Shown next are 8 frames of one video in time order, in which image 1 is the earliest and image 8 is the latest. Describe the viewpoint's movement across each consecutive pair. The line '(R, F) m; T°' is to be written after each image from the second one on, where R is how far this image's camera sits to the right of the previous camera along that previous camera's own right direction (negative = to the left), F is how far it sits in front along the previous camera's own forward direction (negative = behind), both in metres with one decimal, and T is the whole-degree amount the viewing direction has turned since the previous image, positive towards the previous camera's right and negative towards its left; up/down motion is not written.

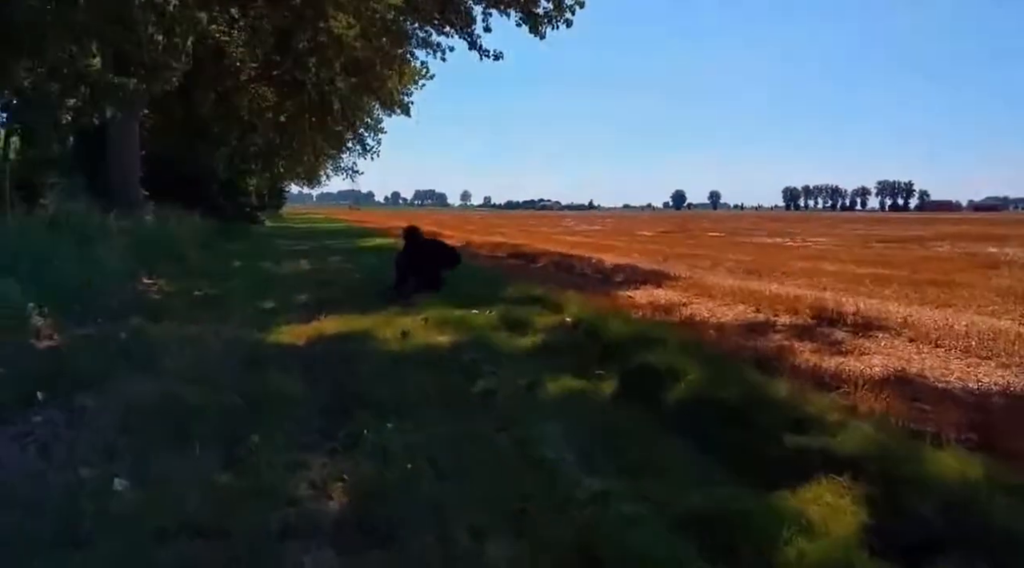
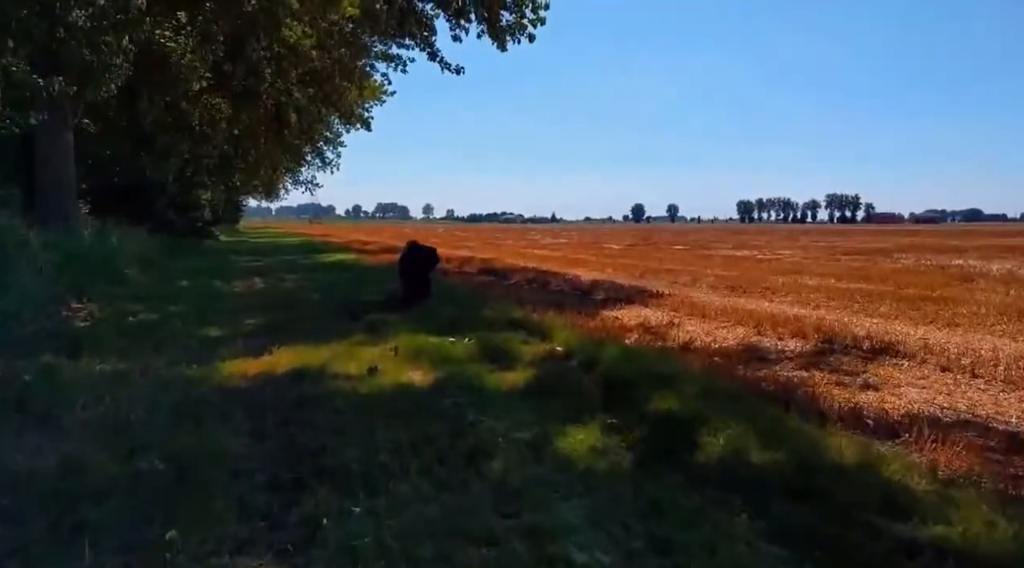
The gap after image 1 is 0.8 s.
(-0.2, +1.2) m; +3°
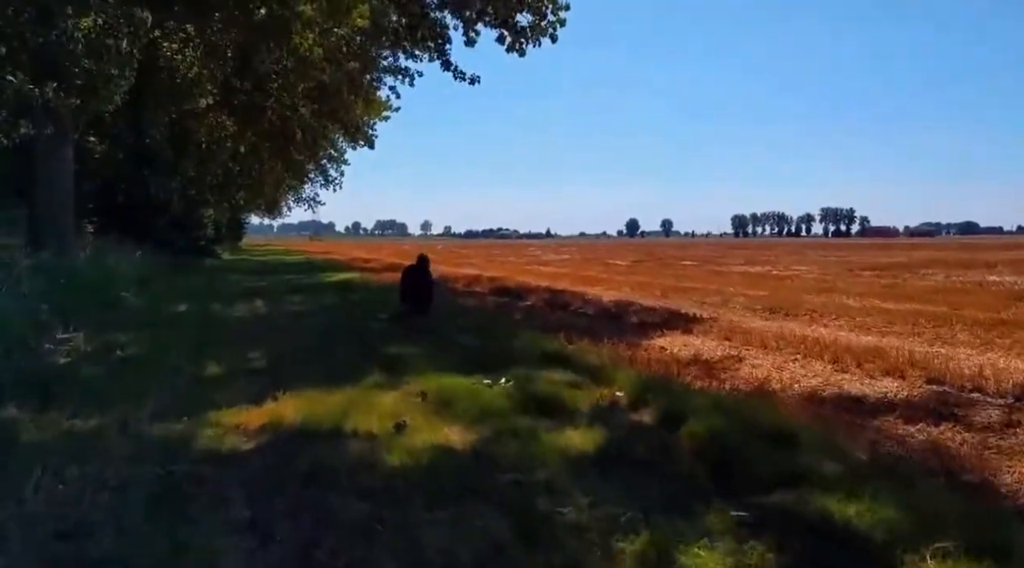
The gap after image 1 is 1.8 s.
(-0.5, +1.5) m; 0°
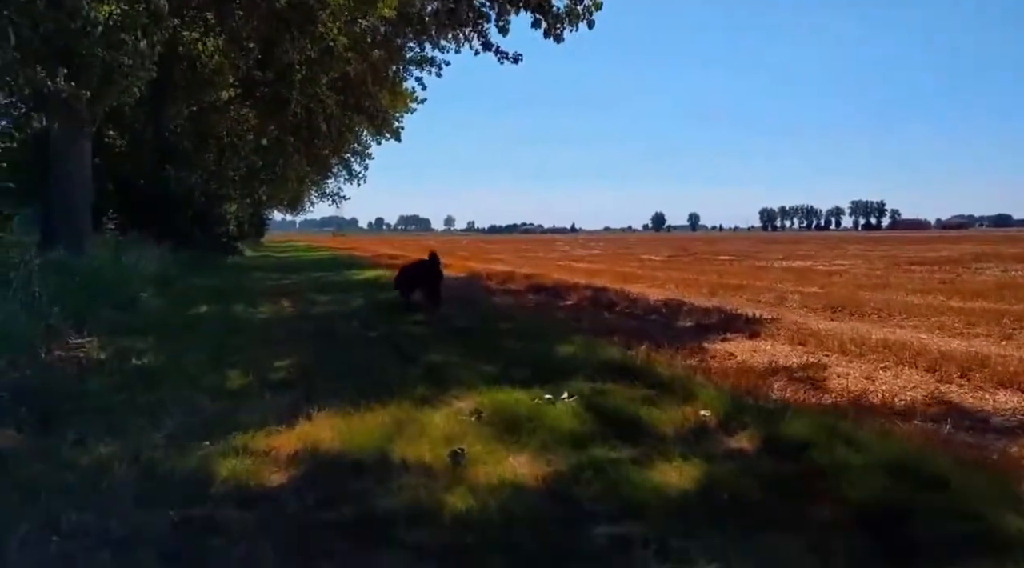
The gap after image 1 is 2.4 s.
(-0.3, +1.0) m; -2°
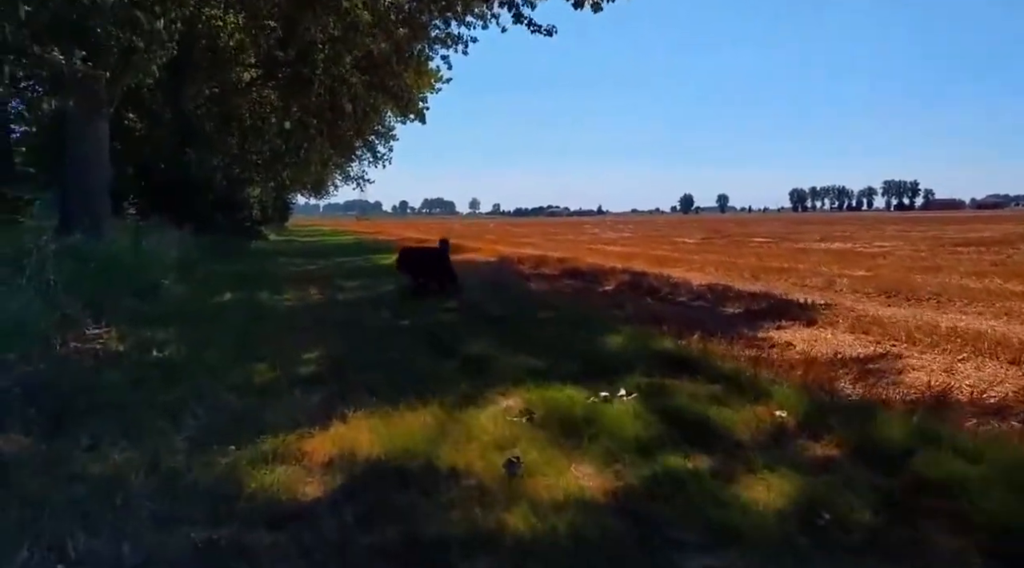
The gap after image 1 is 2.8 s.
(-0.2, +0.6) m; -2°
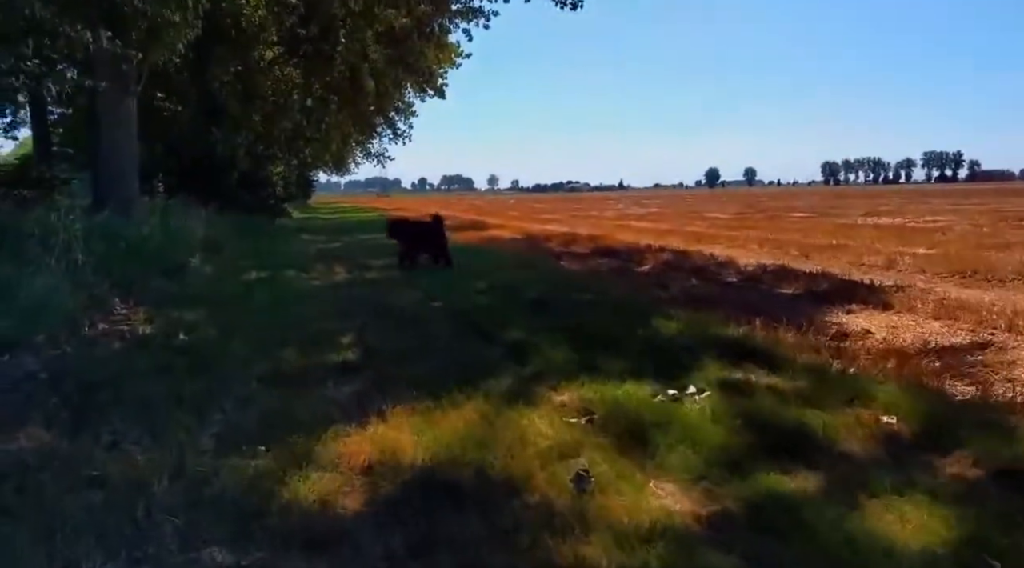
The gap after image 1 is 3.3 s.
(-0.2, +0.8) m; -2°
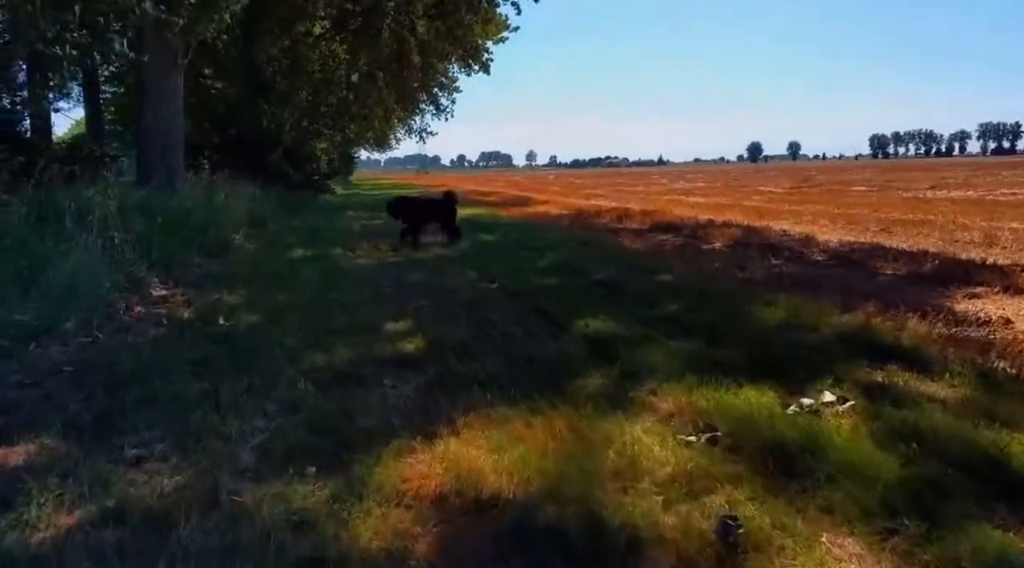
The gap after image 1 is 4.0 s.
(-0.4, +1.2) m; -3°
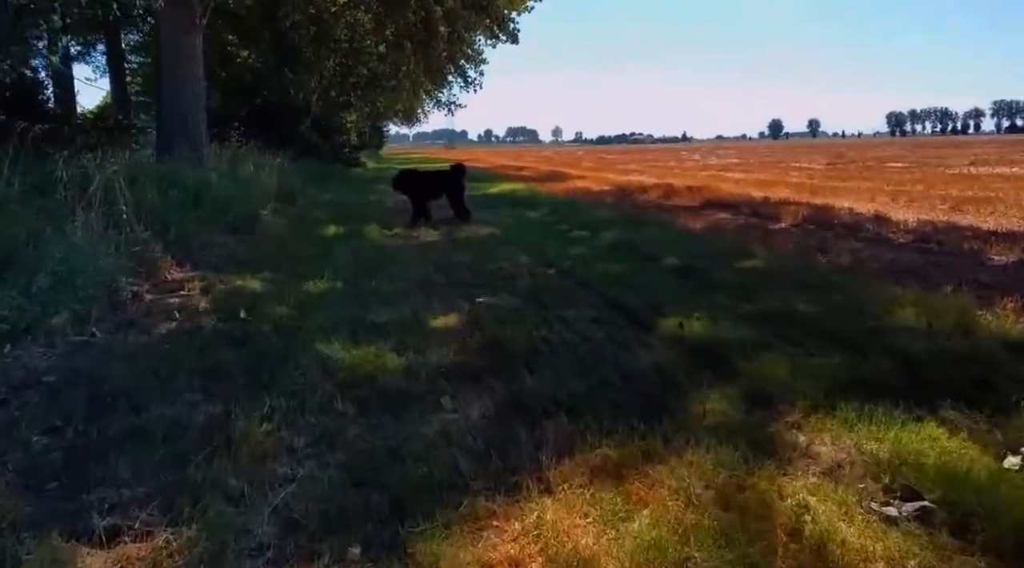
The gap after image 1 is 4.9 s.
(-0.4, +1.4) m; -2°
